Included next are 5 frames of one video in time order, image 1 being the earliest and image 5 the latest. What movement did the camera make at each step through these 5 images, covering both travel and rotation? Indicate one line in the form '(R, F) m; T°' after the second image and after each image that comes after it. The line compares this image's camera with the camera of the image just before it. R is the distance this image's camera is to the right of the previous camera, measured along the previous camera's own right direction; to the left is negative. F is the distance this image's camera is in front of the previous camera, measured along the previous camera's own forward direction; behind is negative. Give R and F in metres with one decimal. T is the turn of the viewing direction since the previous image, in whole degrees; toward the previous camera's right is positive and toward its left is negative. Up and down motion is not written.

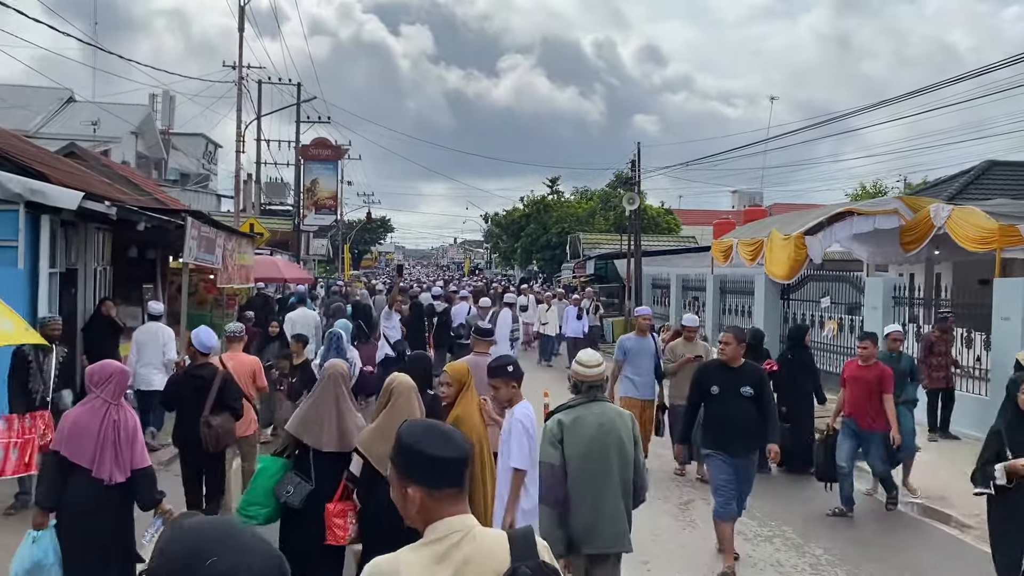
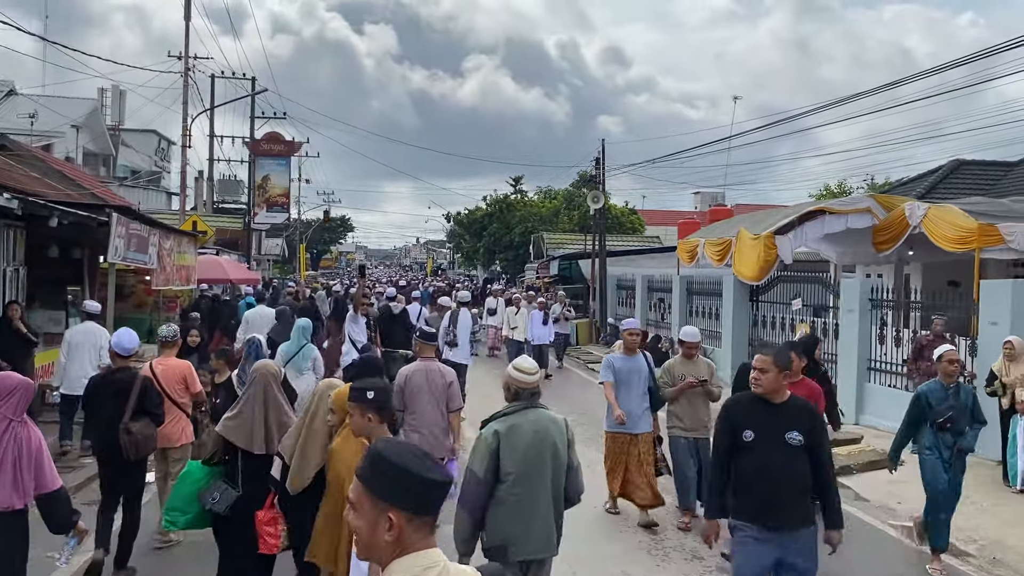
(+0.1, +0.8) m; +2°
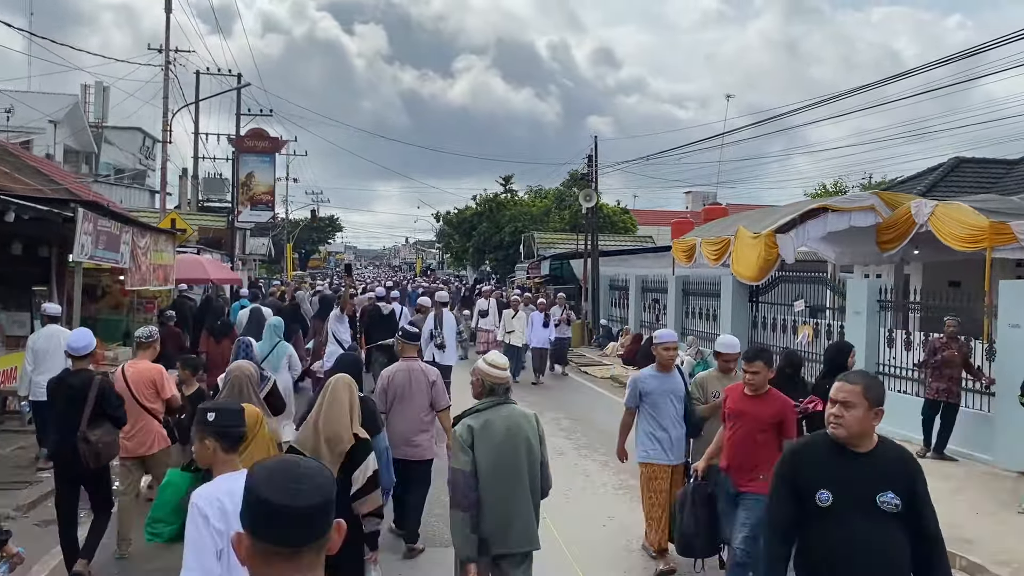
(0.0, +0.6) m; +1°
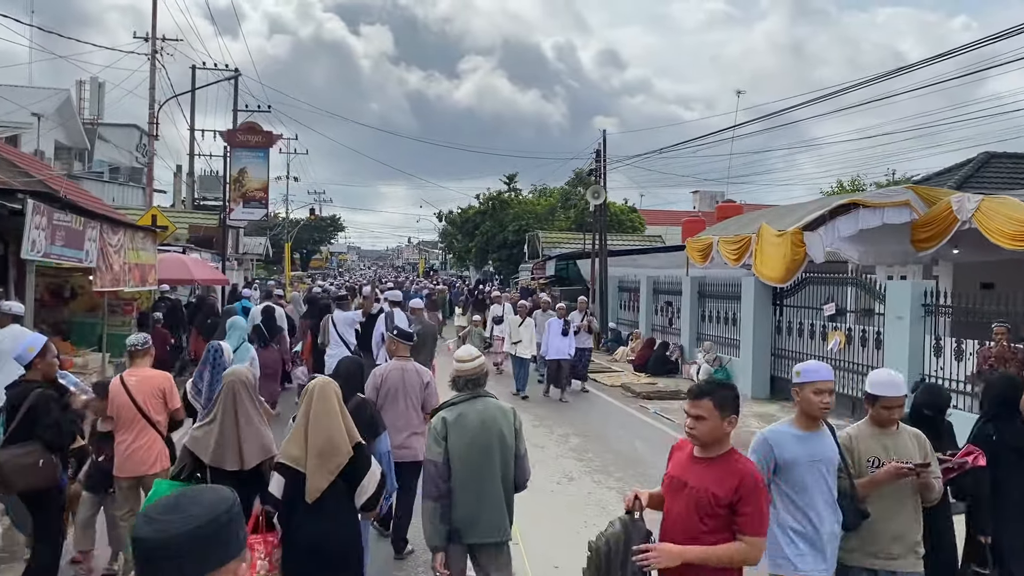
(0.0, +1.1) m; 0°
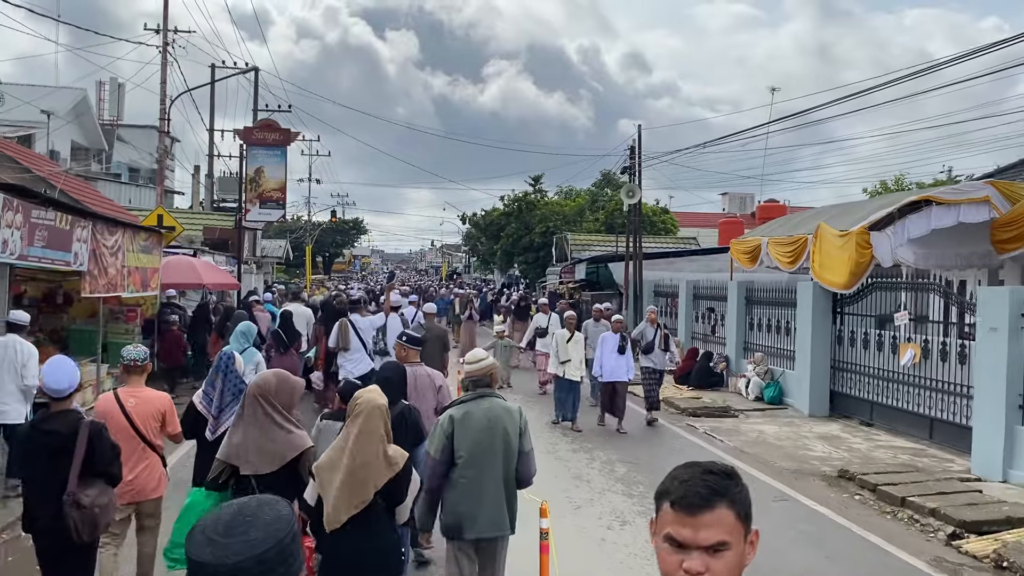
(-0.1, +1.2) m; -1°
